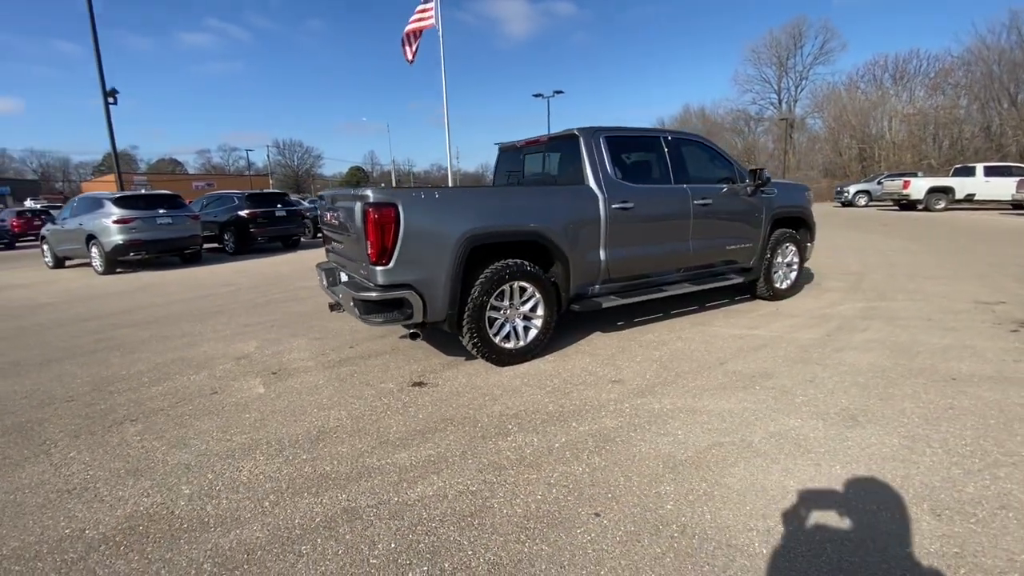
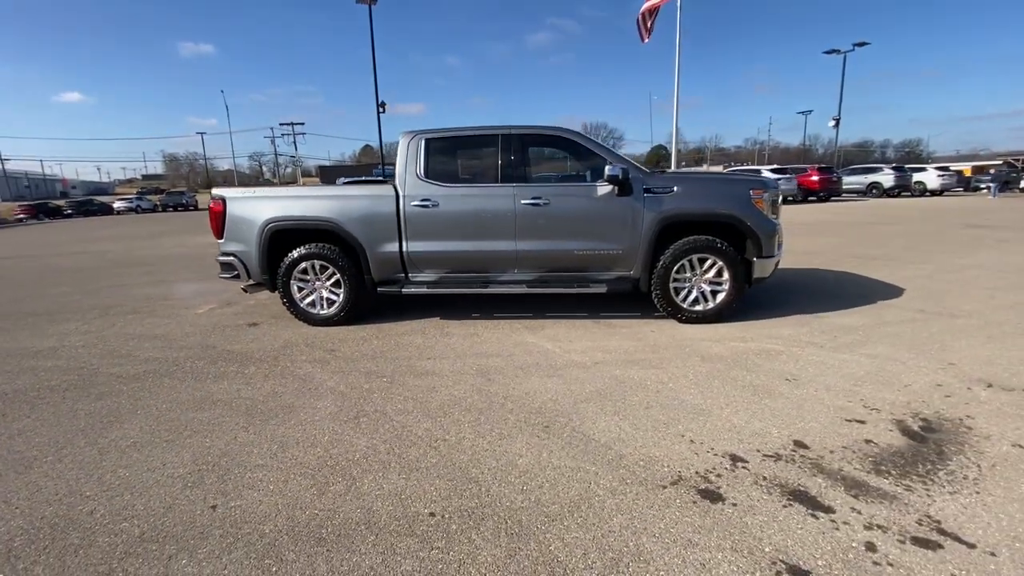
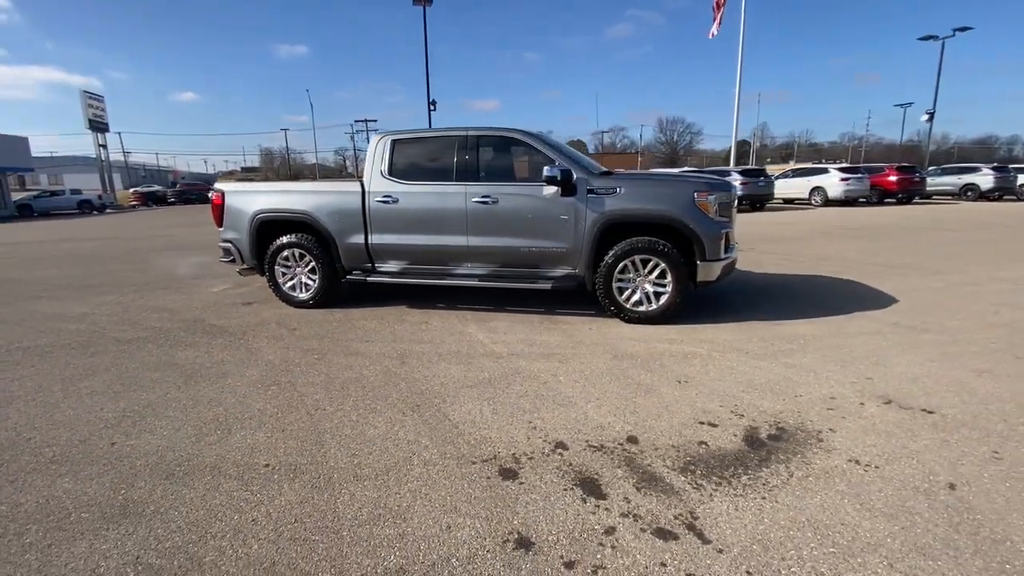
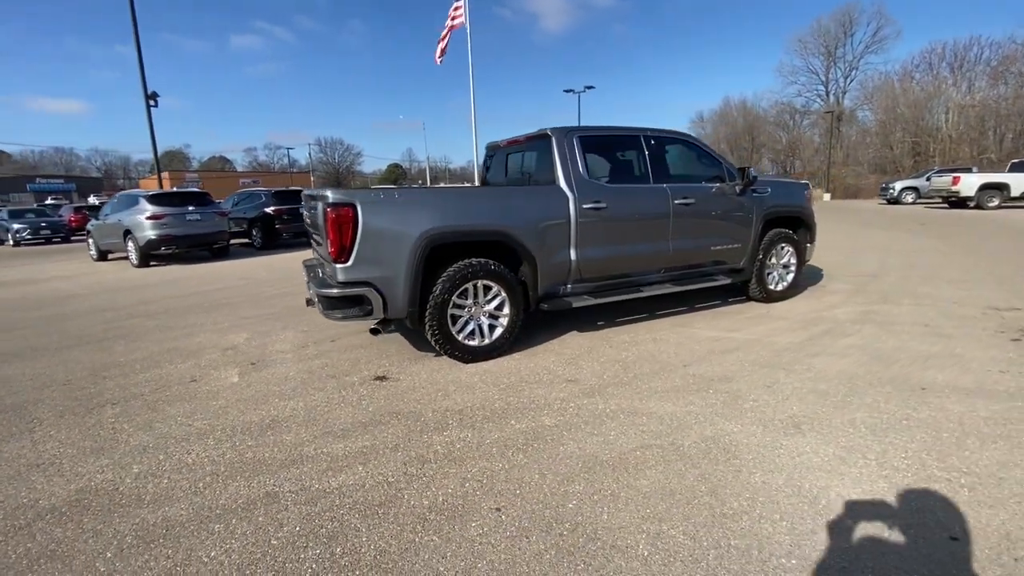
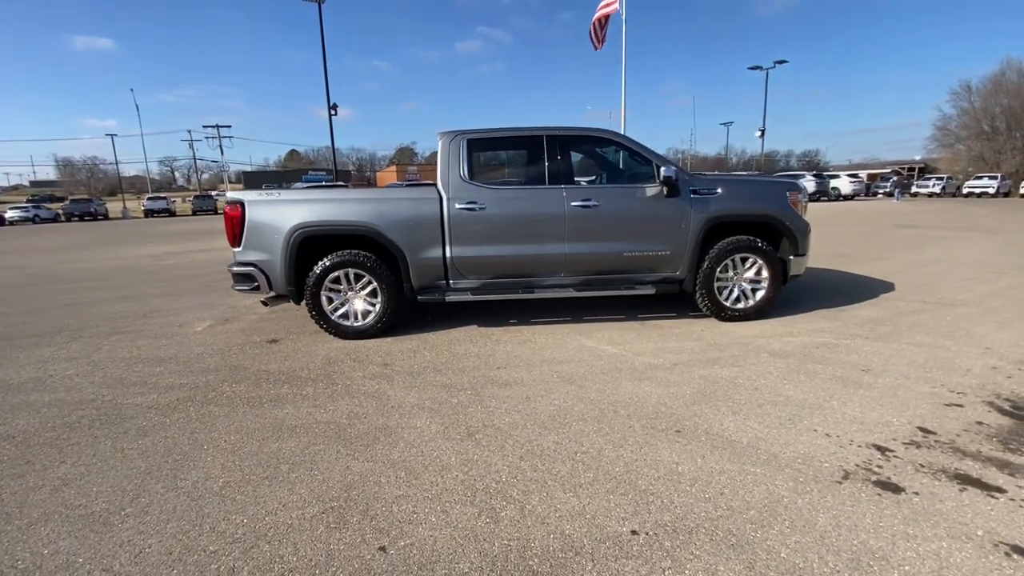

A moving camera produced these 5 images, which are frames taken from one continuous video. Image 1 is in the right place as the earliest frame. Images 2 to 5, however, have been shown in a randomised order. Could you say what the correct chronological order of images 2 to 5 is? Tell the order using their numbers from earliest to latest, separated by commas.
4, 5, 2, 3
